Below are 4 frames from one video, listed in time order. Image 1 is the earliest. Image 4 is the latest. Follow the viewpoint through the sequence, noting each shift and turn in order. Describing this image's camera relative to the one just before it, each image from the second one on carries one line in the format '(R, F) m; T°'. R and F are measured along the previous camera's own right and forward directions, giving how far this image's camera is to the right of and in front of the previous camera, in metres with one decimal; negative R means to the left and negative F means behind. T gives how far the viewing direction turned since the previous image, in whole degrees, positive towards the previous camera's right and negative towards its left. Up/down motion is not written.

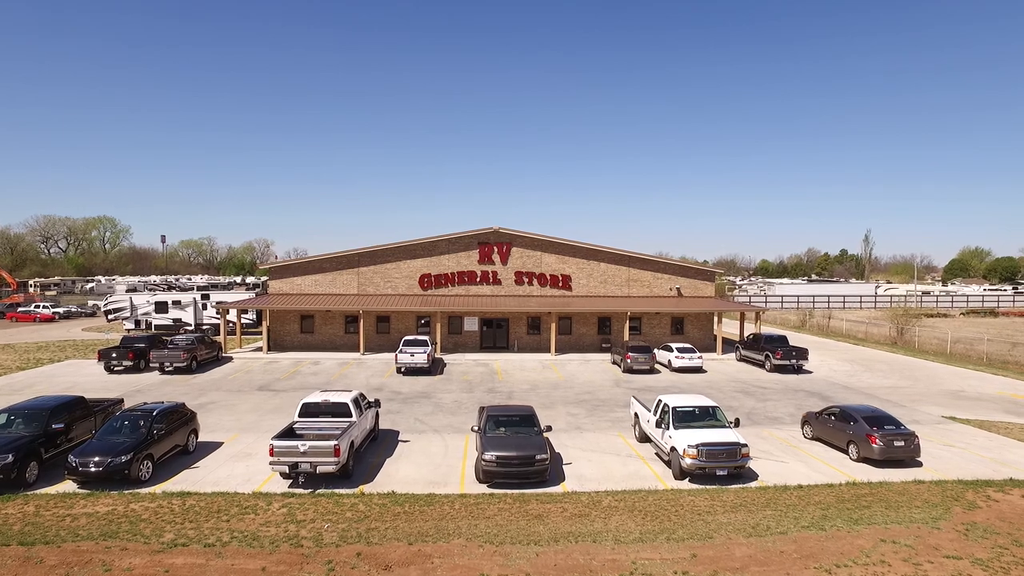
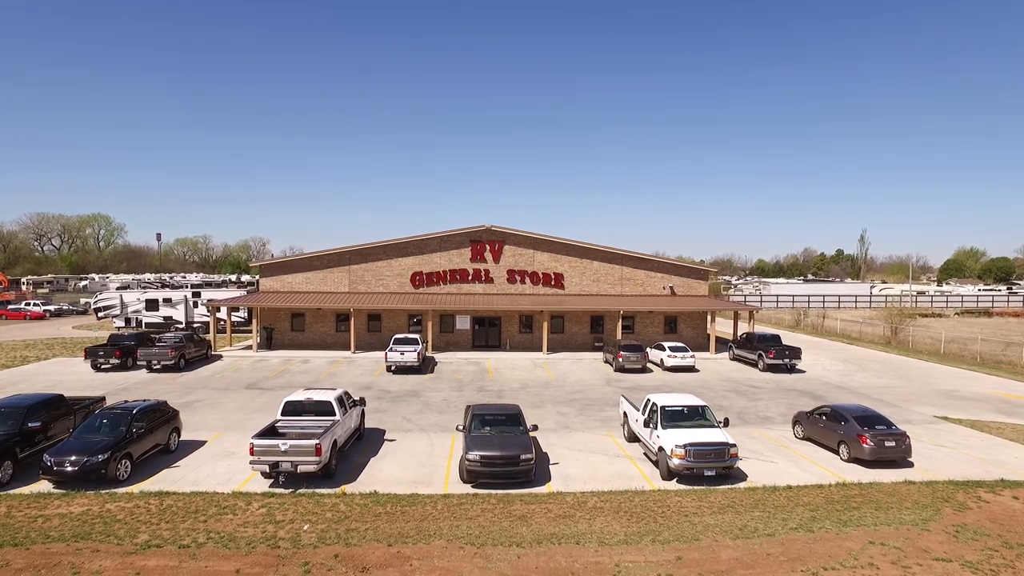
(+0.2, +0.2) m; 0°
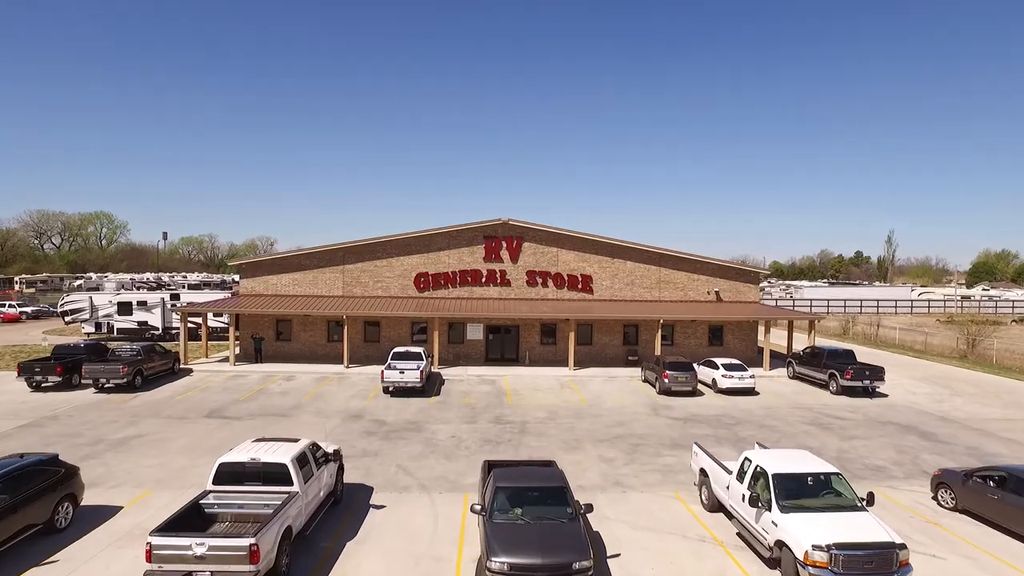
(-0.5, +4.8) m; -1°
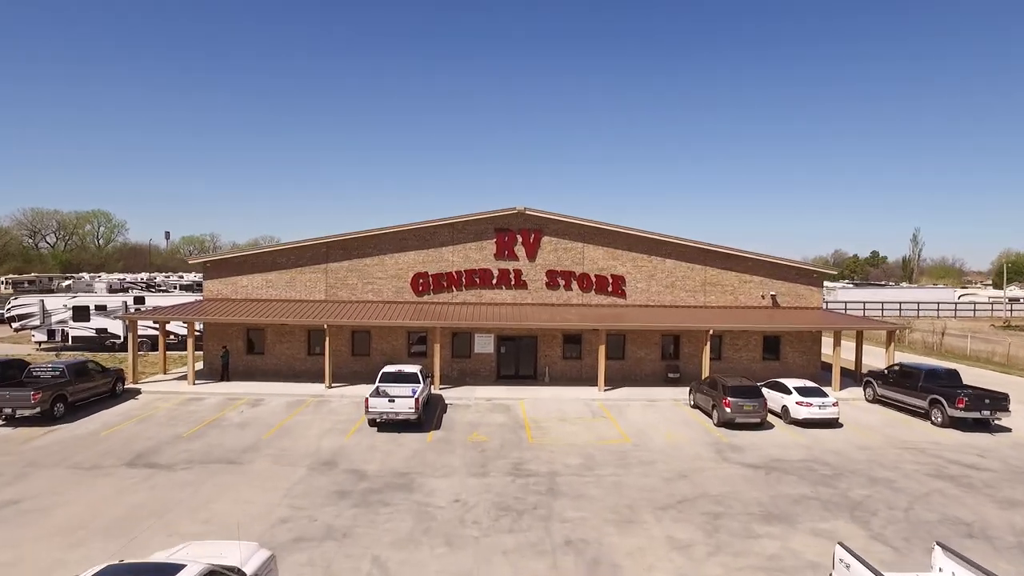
(-0.4, +4.9) m; -1°
